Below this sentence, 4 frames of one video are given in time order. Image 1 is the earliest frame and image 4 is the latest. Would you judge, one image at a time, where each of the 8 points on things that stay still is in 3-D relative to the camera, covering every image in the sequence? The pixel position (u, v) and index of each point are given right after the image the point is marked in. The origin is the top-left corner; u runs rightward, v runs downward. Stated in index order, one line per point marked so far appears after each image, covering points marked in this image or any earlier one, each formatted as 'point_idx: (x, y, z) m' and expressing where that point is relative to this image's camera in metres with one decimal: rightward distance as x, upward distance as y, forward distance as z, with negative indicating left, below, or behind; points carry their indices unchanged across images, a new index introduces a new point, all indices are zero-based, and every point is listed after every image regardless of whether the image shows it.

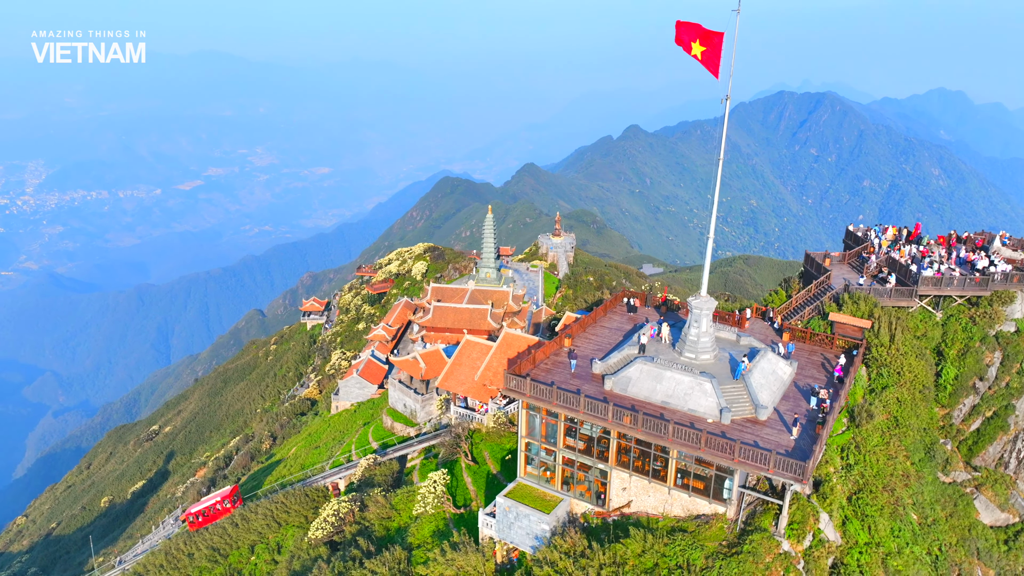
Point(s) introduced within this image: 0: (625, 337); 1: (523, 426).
0: (+2.9, -1.3, +15.0) m
1: (+0.3, -3.1, +13.3) m
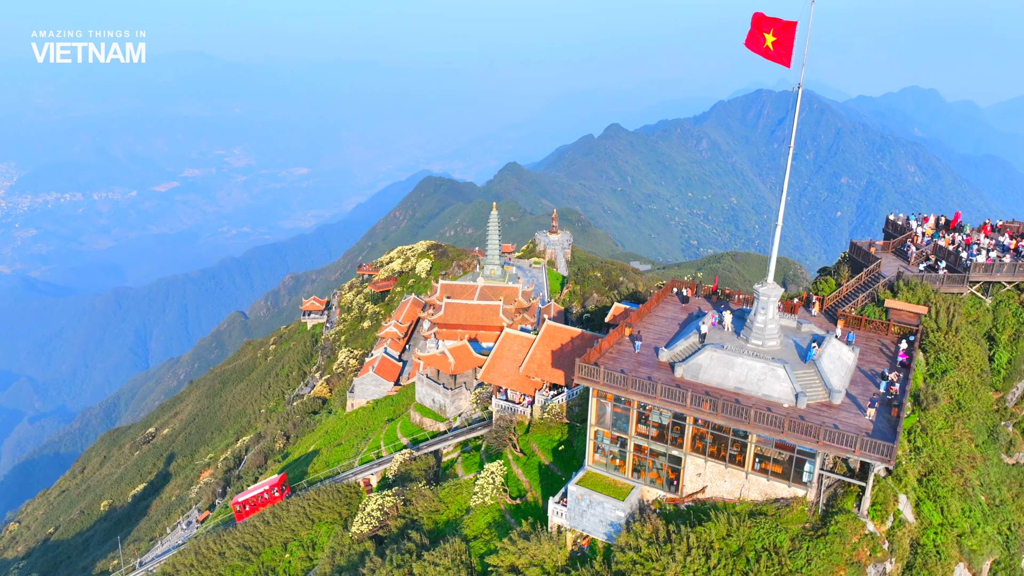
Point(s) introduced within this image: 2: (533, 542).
0: (+4.4, -1.0, +15.1) m
1: (+1.9, -2.9, +13.3) m
2: (+0.5, -5.6, +13.0) m
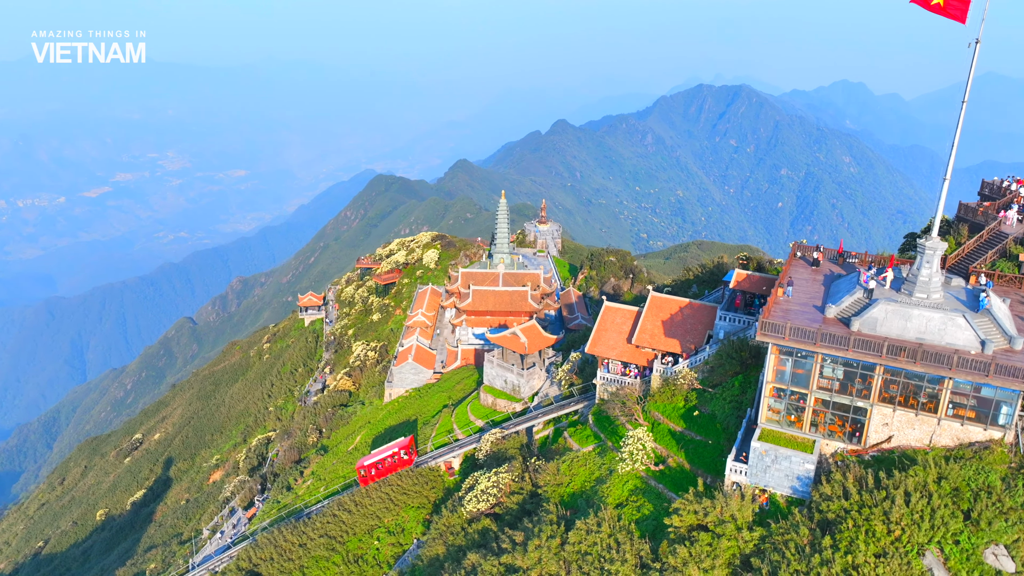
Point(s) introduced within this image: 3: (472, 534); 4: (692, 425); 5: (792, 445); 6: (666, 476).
0: (+8.3, +0.1, +15.3) m
1: (+5.9, -1.9, +13.5) m
2: (+4.6, -4.7, +13.1) m
3: (-1.3, -7.9, +19.0) m
4: (+5.1, -3.9, +16.8) m
5: (+6.2, -3.5, +13.1) m
6: (+4.2, -5.1, +16.0) m
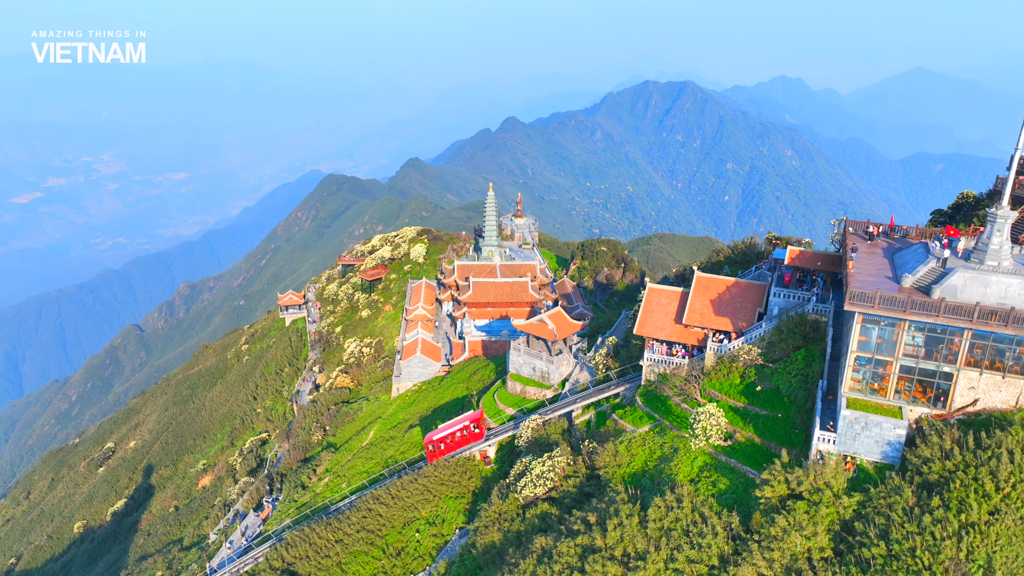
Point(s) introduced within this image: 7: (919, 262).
0: (+10.1, +0.8, +15.6) m
1: (+8.0, -1.2, +13.7) m
2: (+6.7, -4.1, +13.3) m
3: (+0.6, -7.4, +18.8) m
4: (+7.0, -3.2, +17.0) m
5: (+8.3, -2.8, +13.3) m
6: (+6.1, -4.4, +16.1) m
7: (+10.1, +0.6, +14.6) m
